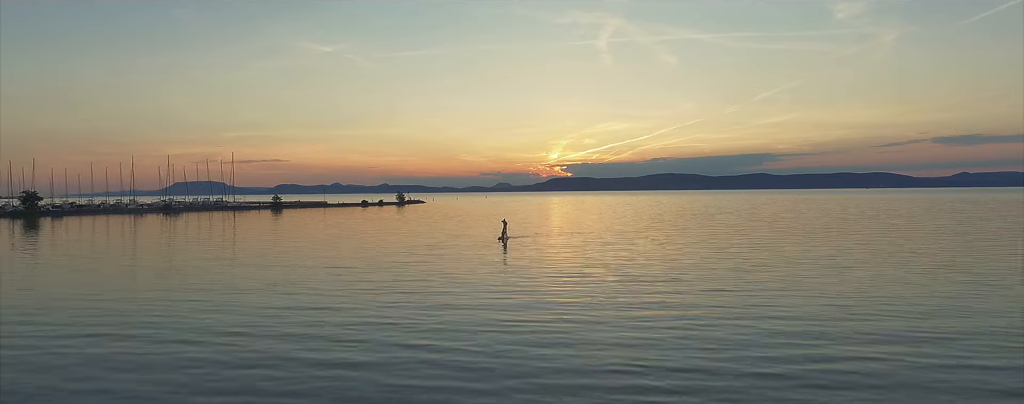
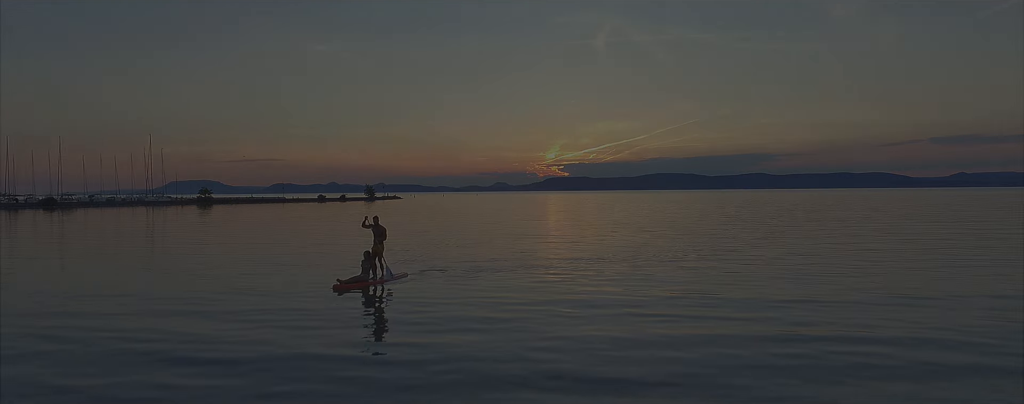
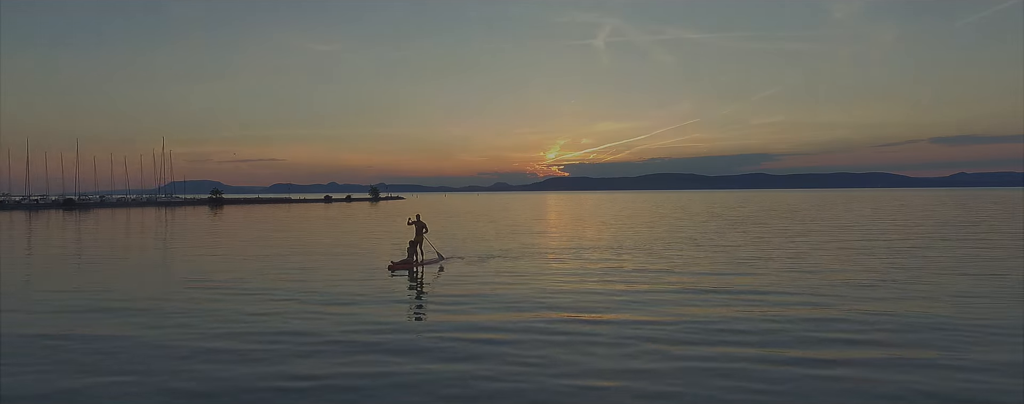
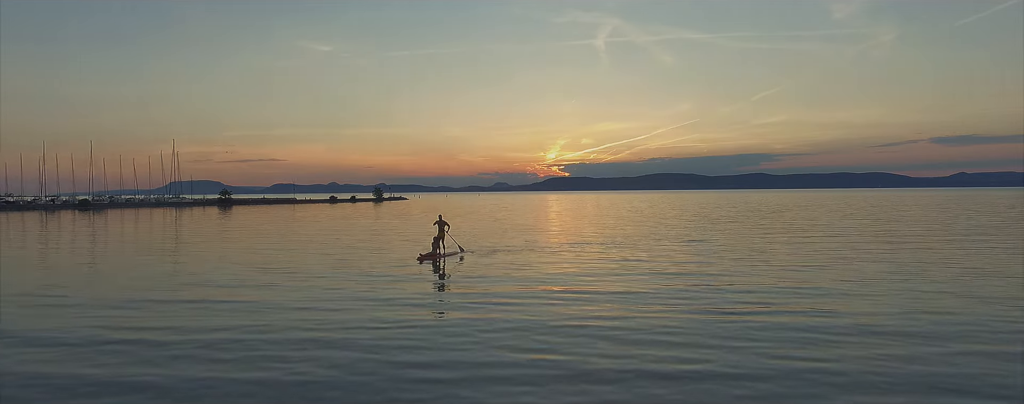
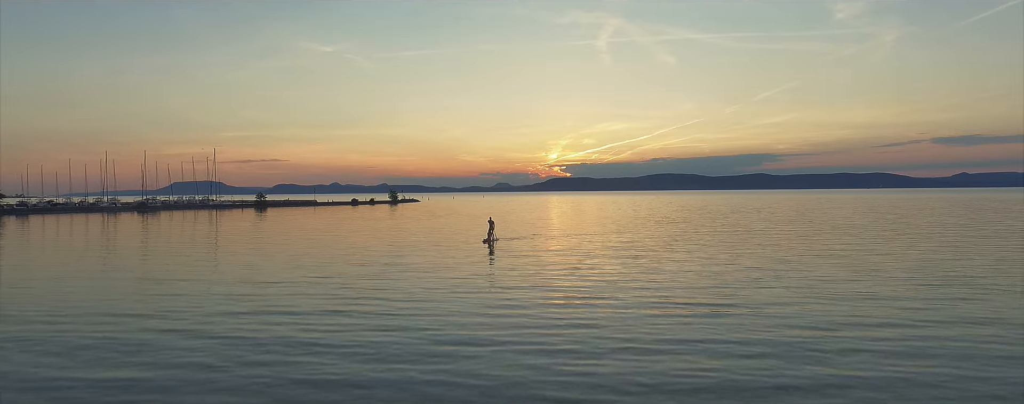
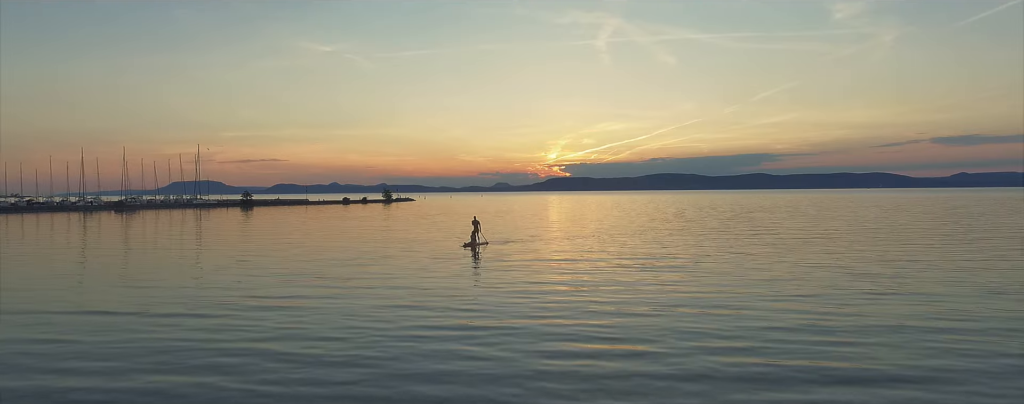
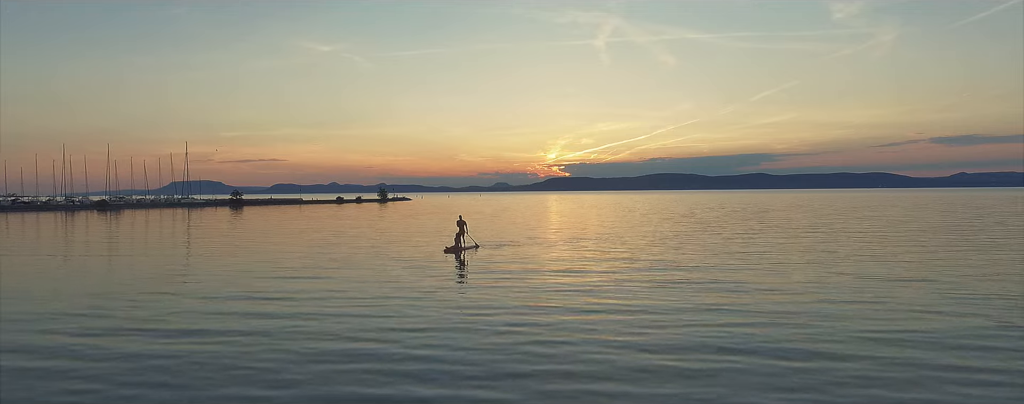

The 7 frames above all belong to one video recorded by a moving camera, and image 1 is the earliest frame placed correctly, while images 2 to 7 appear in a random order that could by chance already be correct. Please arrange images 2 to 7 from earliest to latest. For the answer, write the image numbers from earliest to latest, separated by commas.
5, 6, 7, 4, 3, 2
